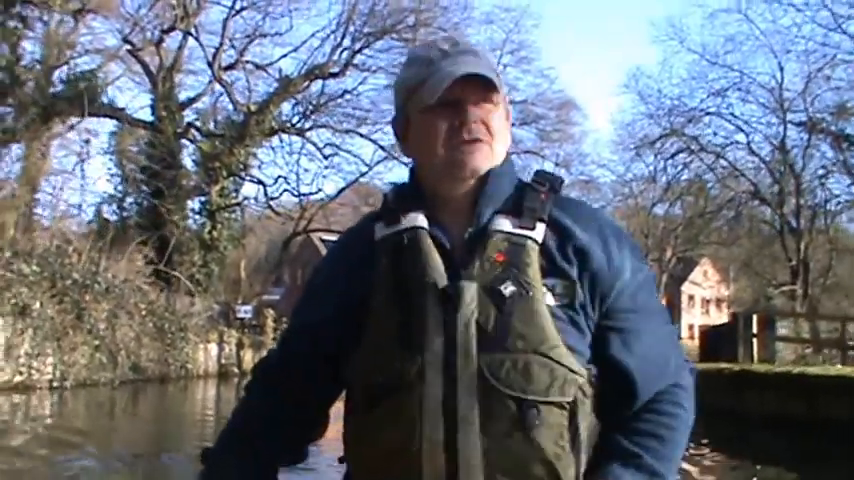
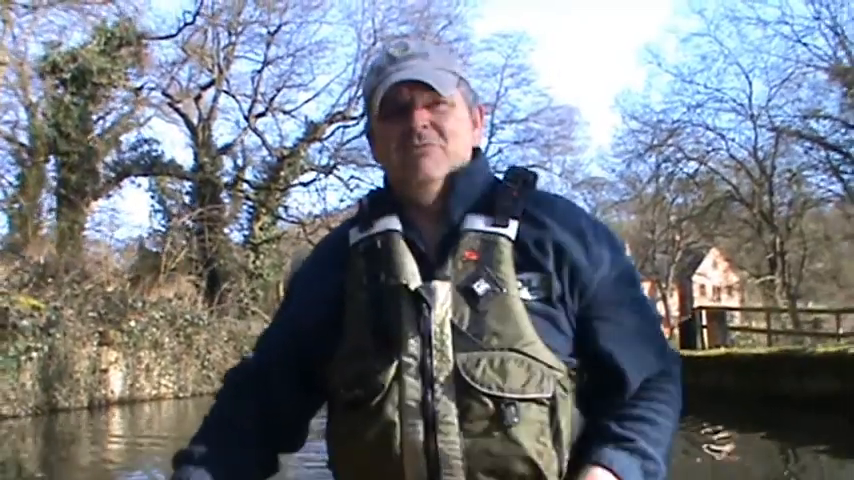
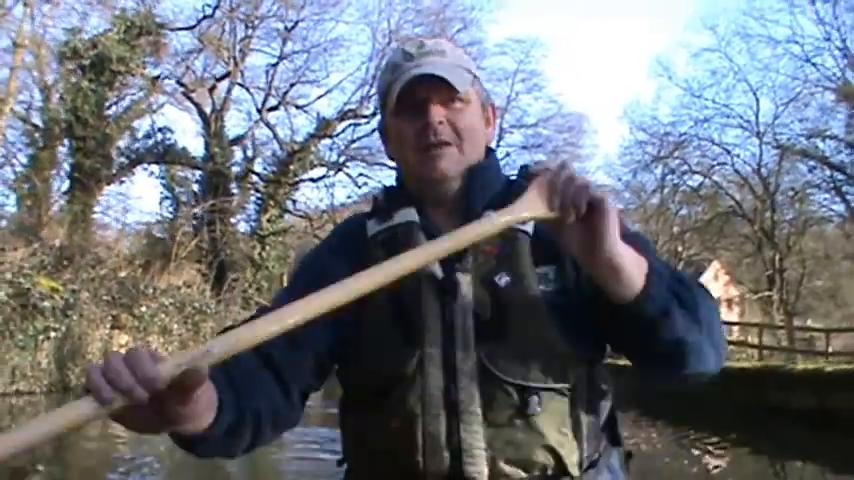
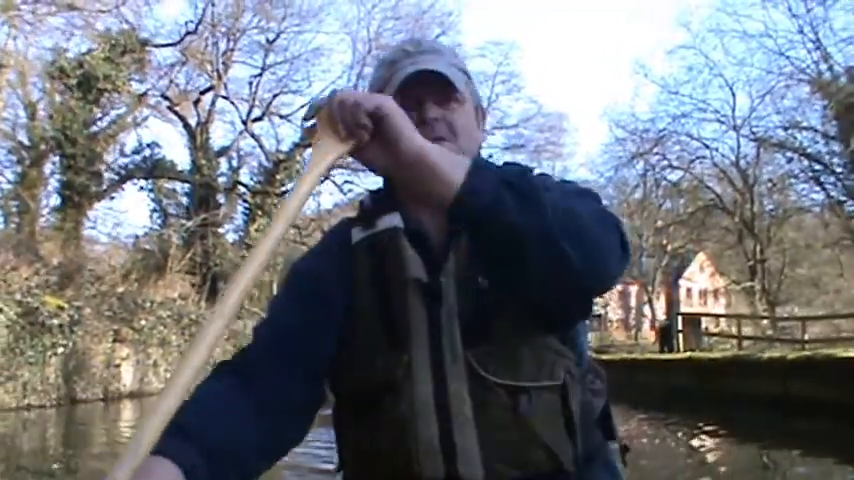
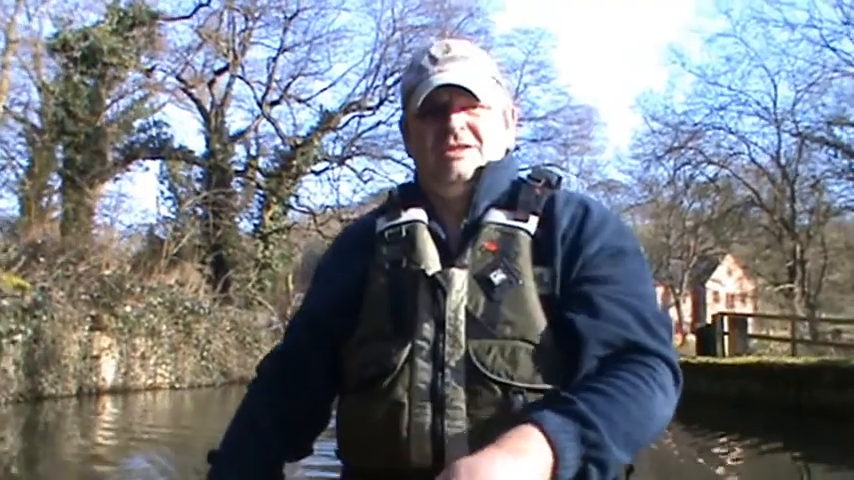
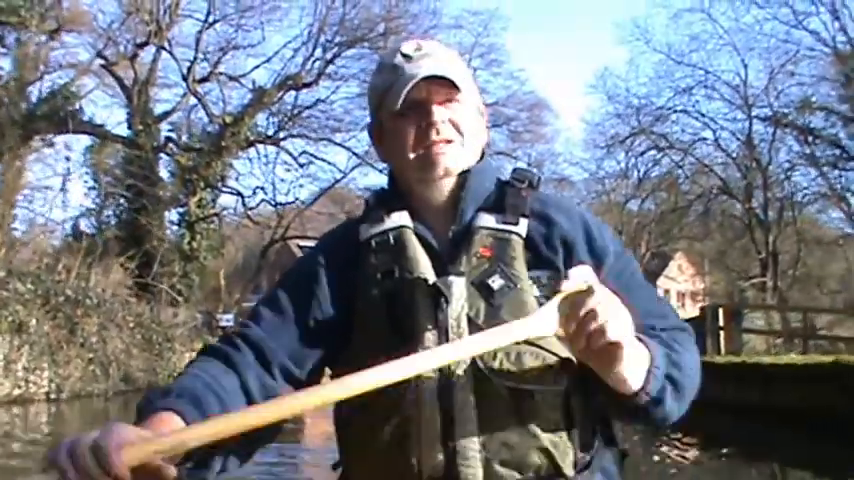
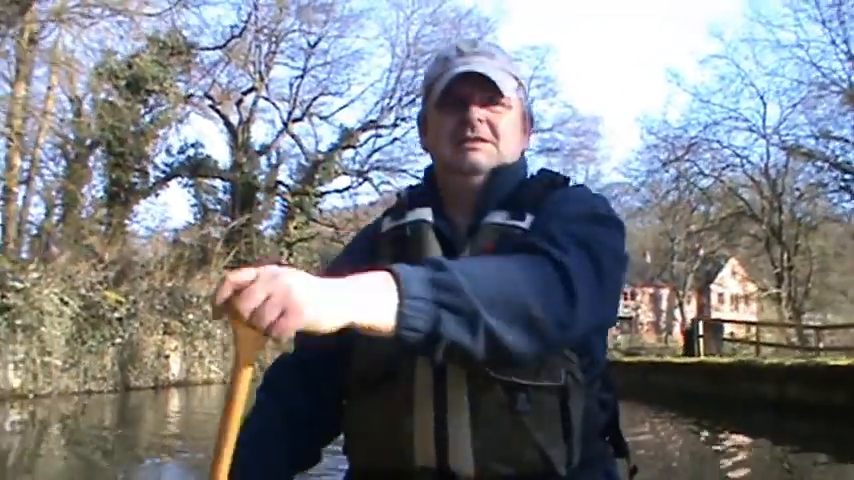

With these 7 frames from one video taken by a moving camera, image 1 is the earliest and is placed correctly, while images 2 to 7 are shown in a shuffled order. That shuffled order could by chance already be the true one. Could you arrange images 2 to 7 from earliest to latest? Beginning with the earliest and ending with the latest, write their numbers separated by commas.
6, 5, 2, 3, 4, 7
